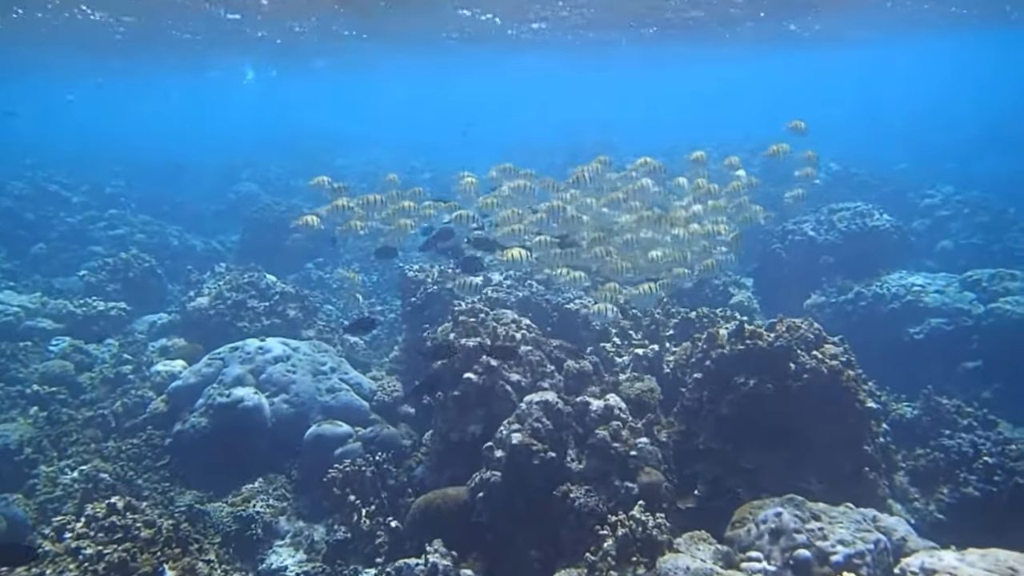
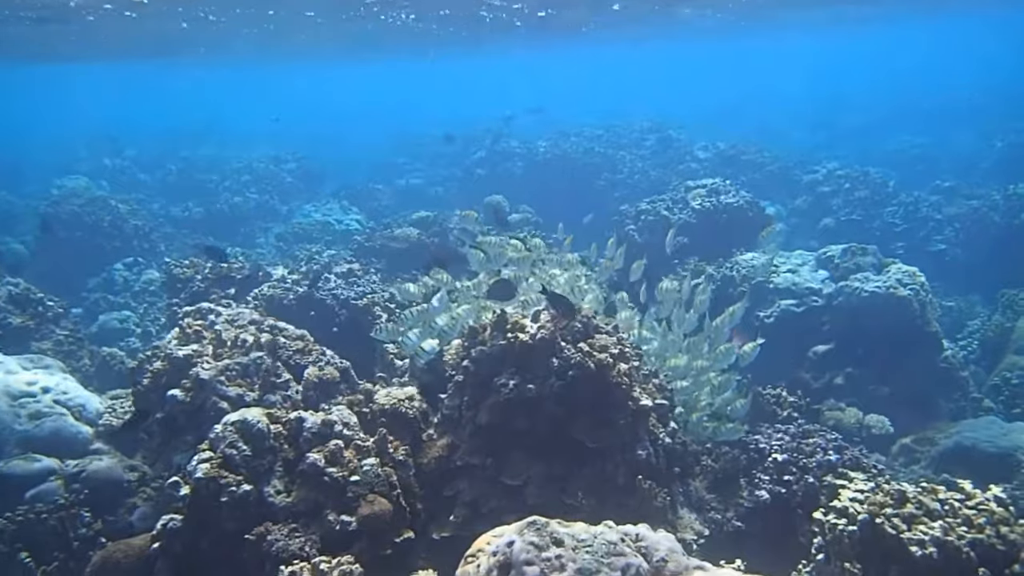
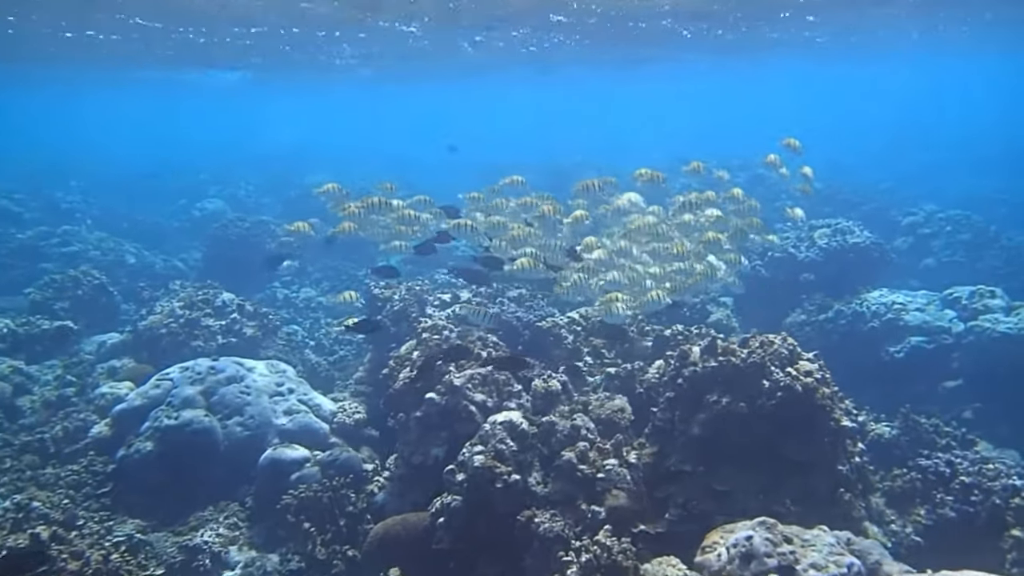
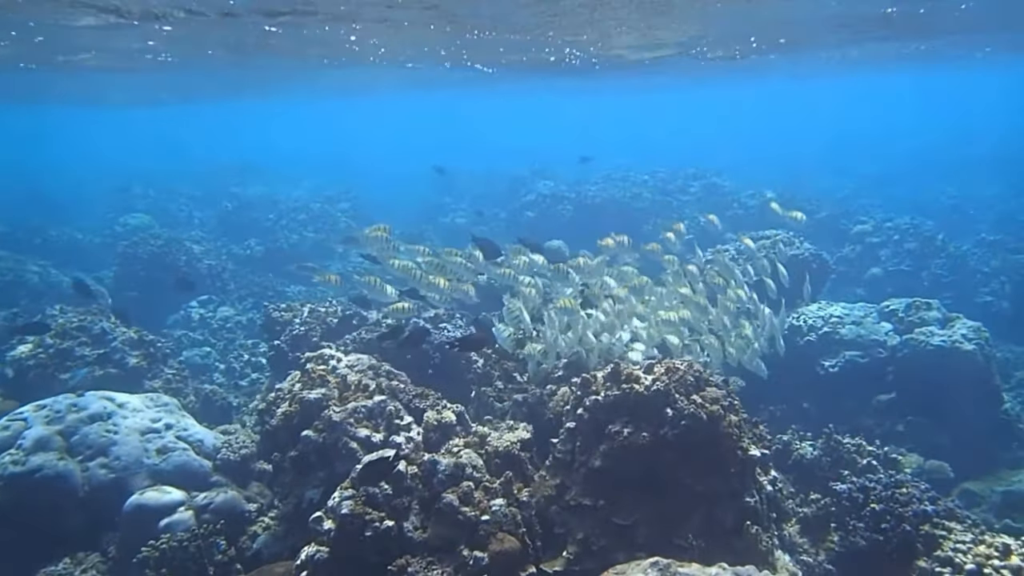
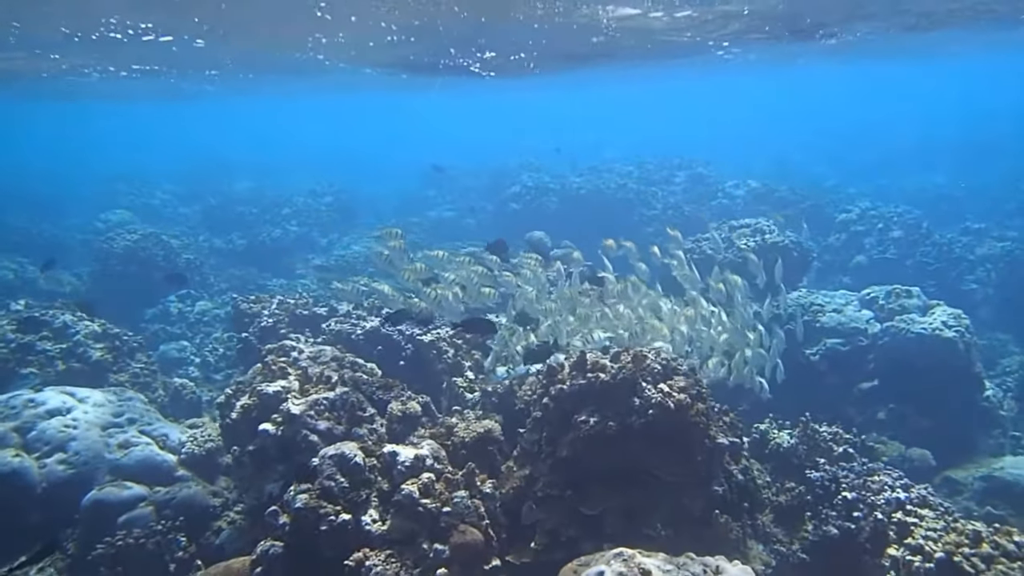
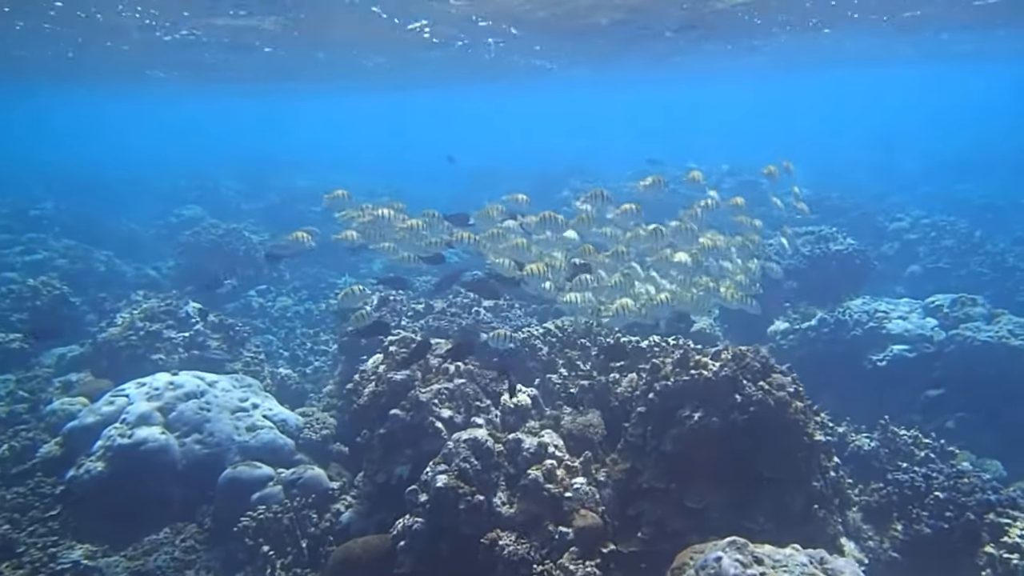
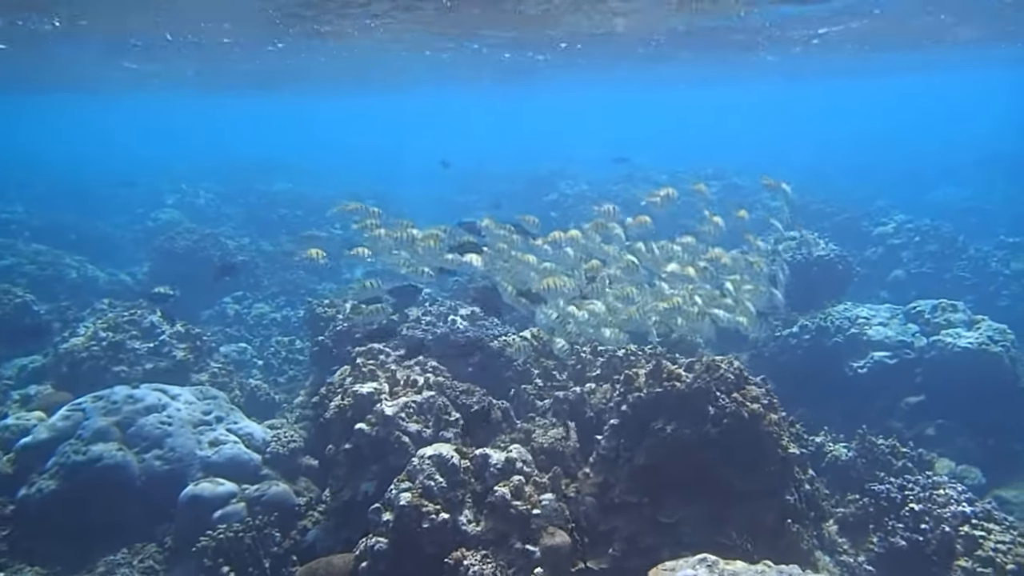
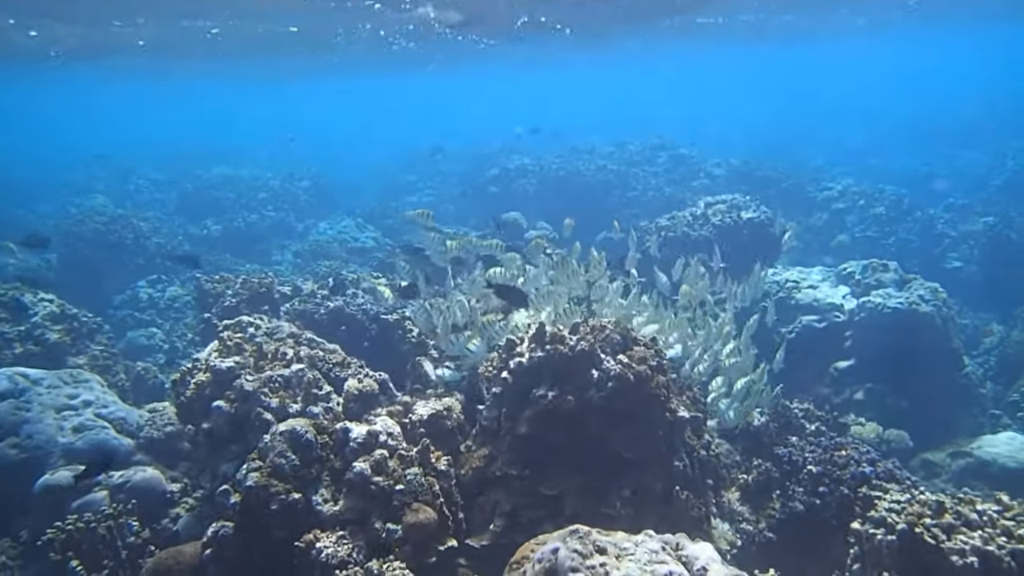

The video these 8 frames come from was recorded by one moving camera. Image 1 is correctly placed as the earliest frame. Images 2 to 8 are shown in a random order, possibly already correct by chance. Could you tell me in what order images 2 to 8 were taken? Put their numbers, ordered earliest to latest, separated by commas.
3, 6, 7, 4, 5, 8, 2
